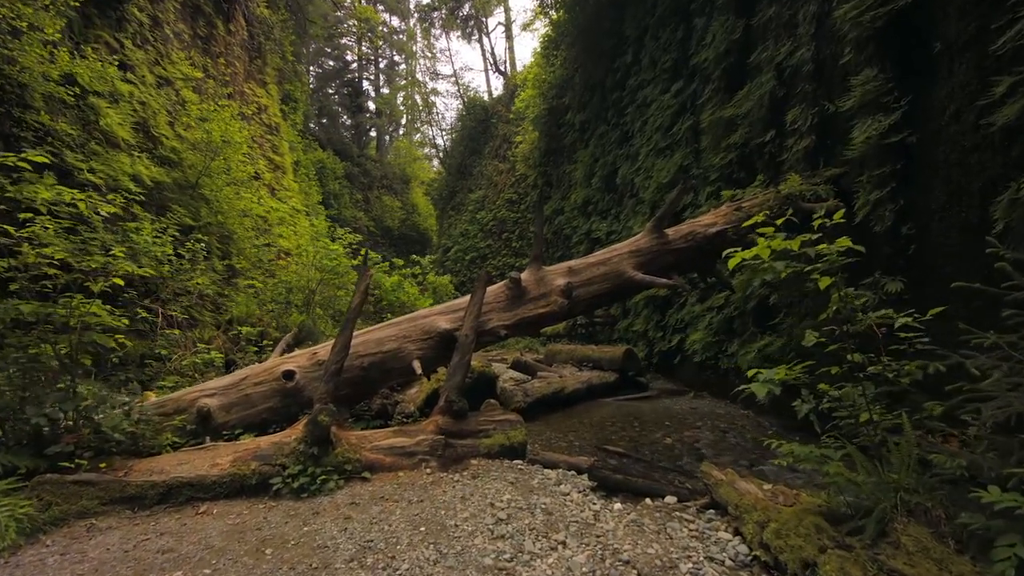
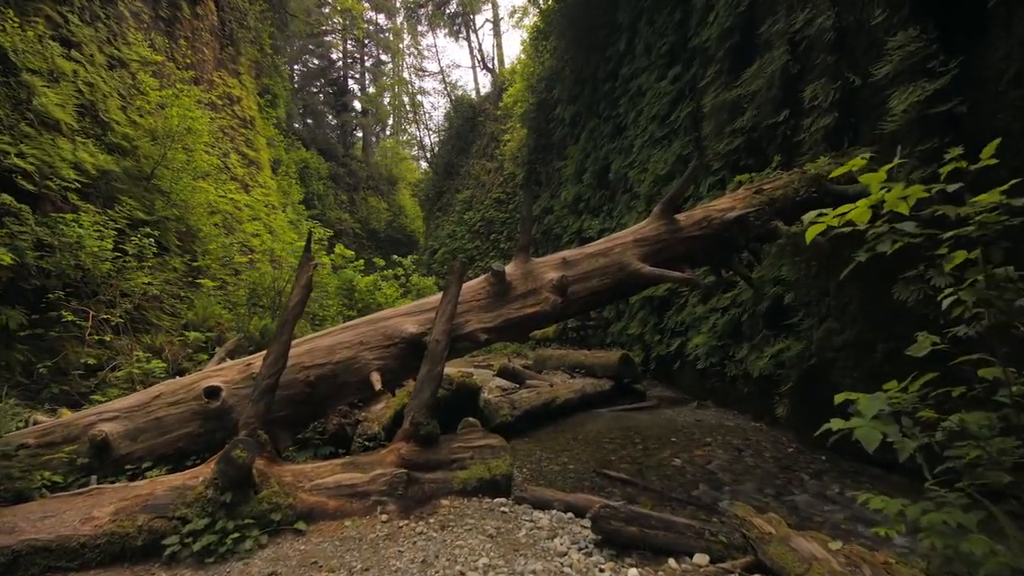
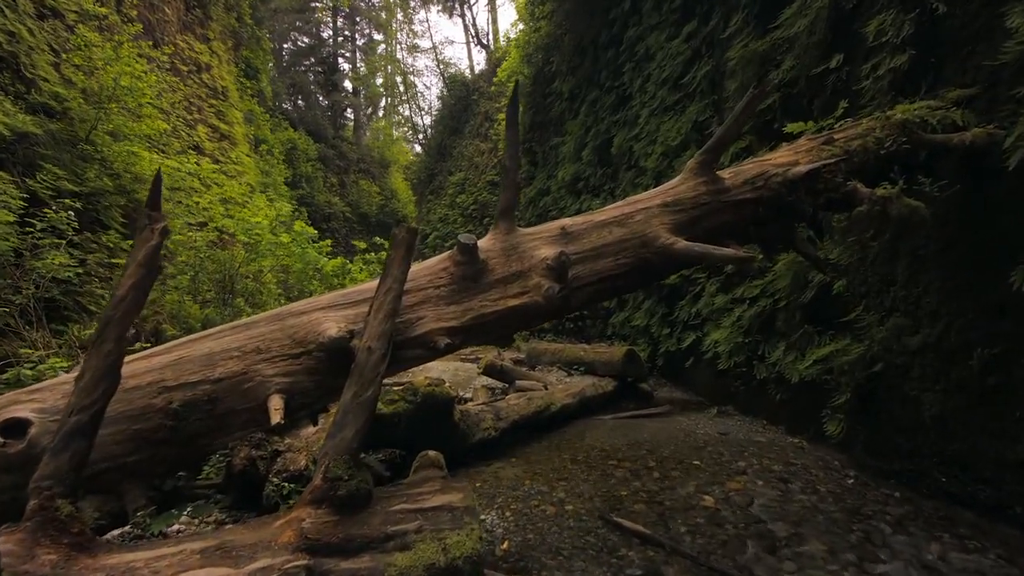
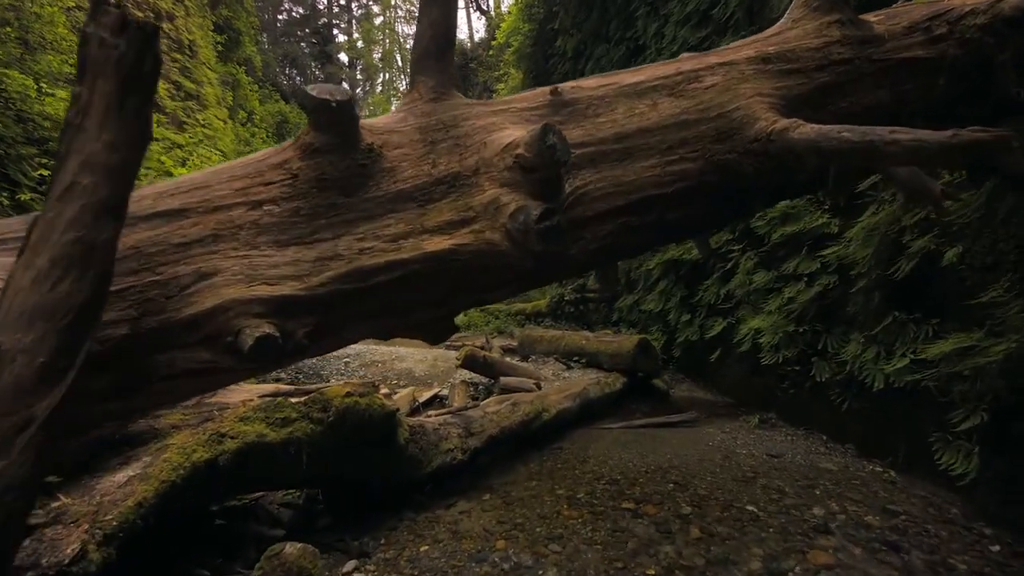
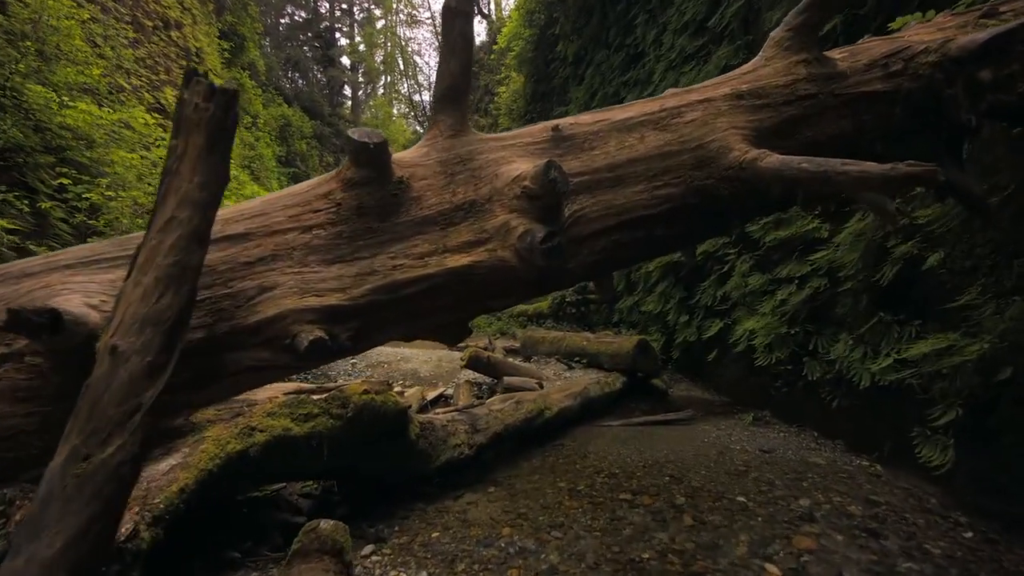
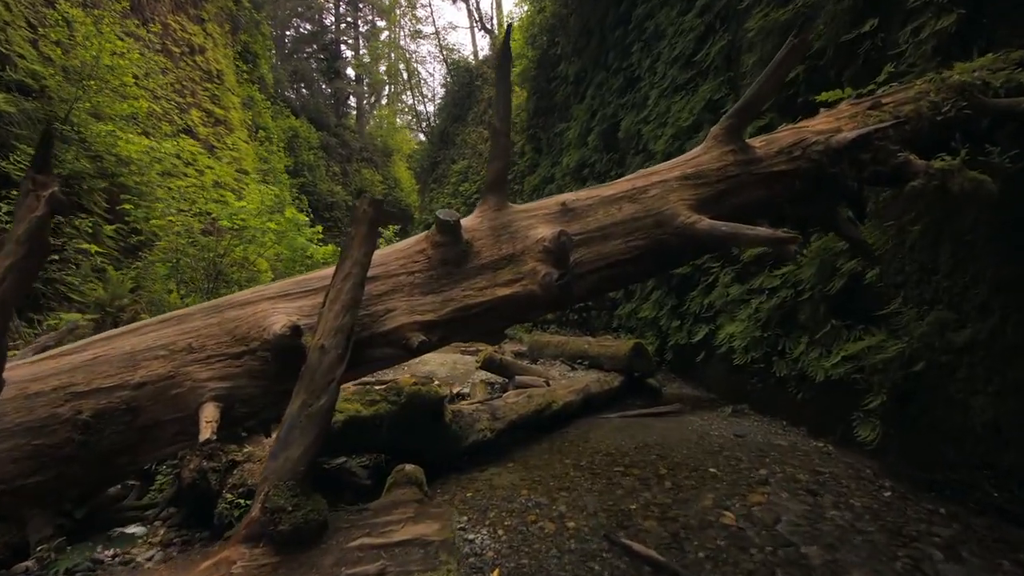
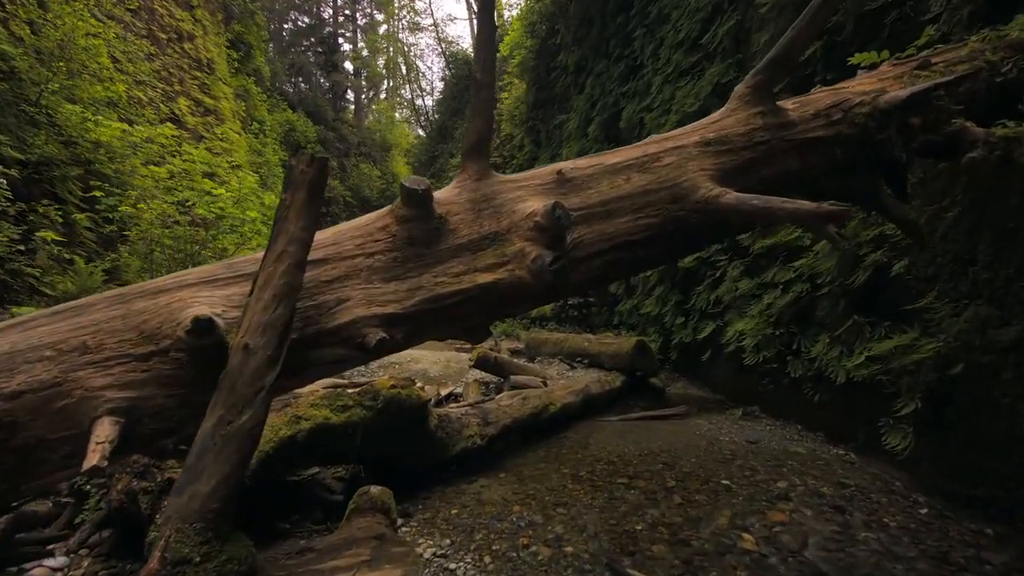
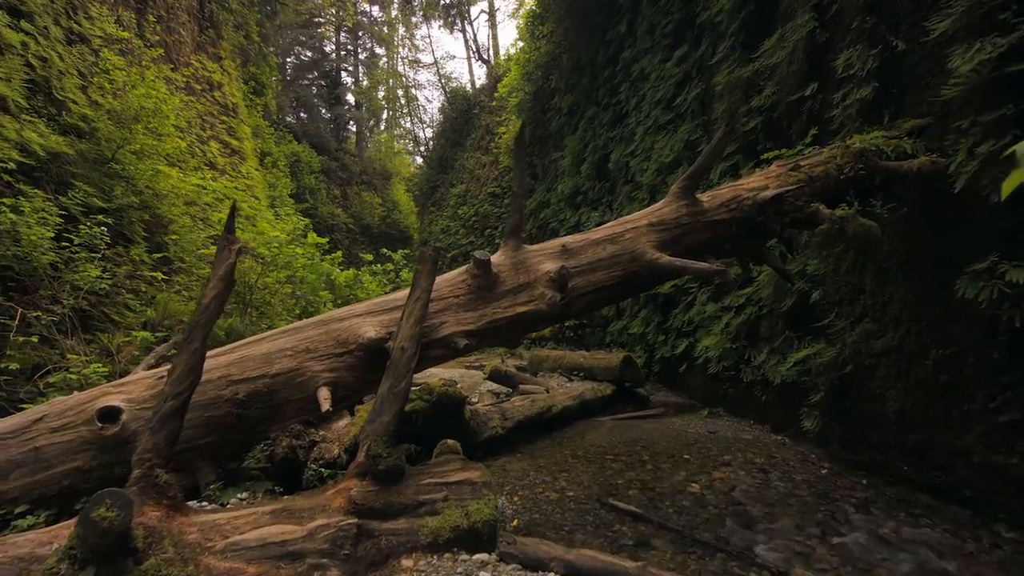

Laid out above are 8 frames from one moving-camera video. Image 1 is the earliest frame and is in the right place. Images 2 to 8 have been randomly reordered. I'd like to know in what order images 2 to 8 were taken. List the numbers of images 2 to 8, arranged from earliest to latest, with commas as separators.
2, 8, 3, 6, 7, 5, 4
